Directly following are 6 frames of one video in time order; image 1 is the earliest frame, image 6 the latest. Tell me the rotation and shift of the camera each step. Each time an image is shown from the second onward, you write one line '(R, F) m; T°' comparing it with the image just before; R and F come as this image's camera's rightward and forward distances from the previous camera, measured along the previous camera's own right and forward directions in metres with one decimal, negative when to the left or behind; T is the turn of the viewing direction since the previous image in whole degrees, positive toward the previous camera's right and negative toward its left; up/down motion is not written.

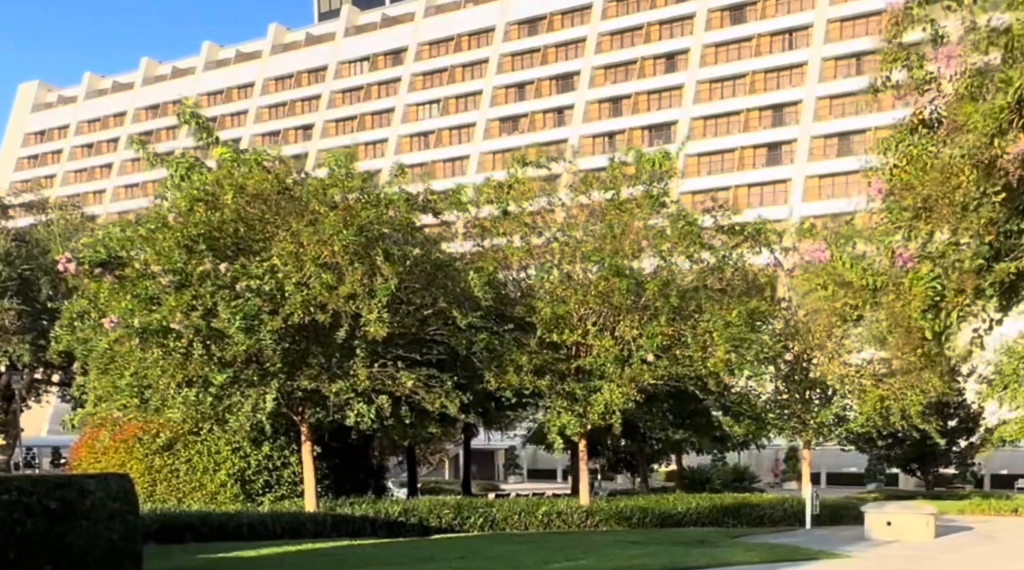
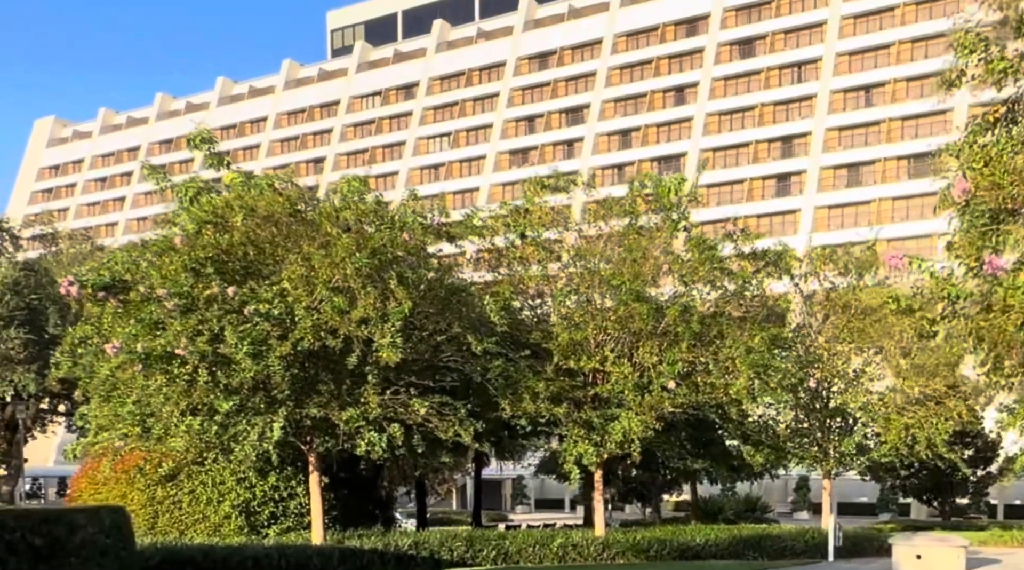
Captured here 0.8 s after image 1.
(0.0, +0.6) m; -1°
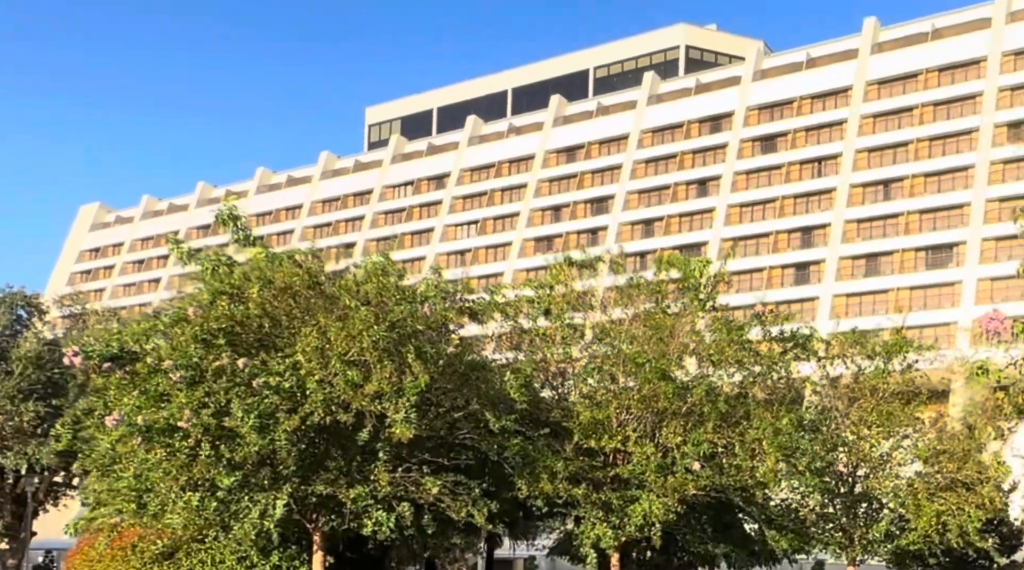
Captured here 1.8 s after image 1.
(0.0, +0.7) m; -1°
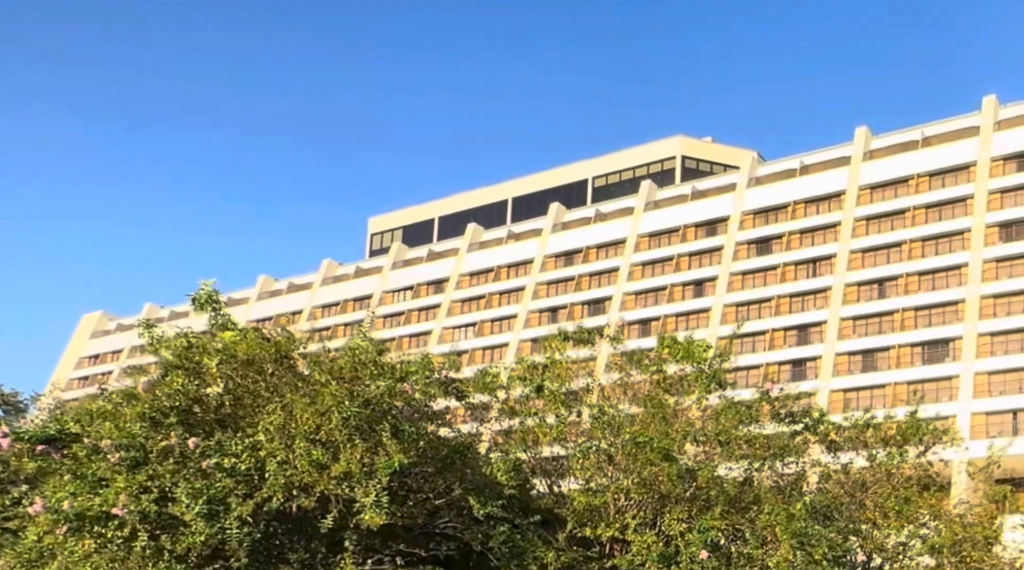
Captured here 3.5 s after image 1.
(+0.2, +2.0) m; 0°
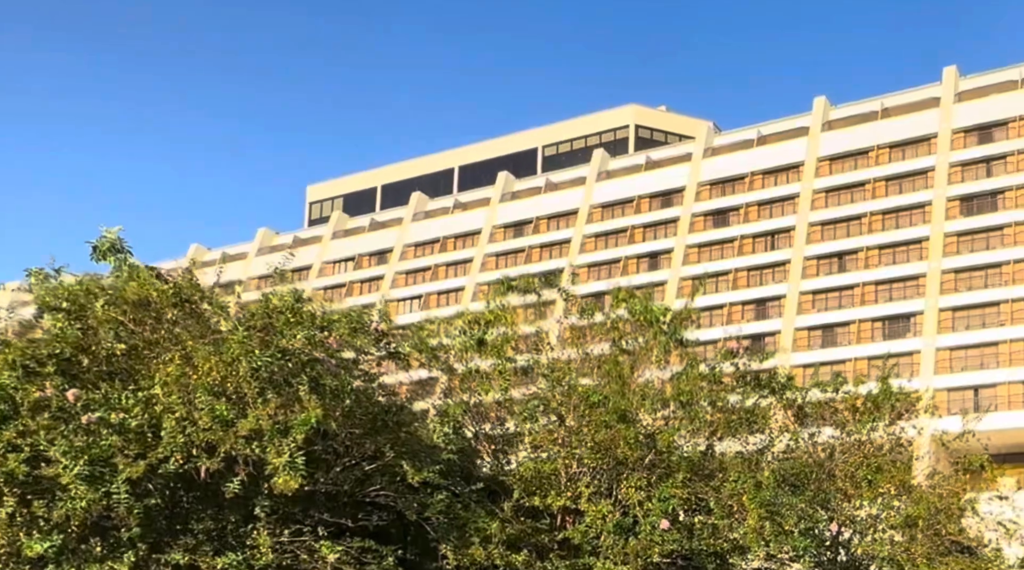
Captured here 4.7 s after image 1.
(+0.2, +2.1) m; +2°
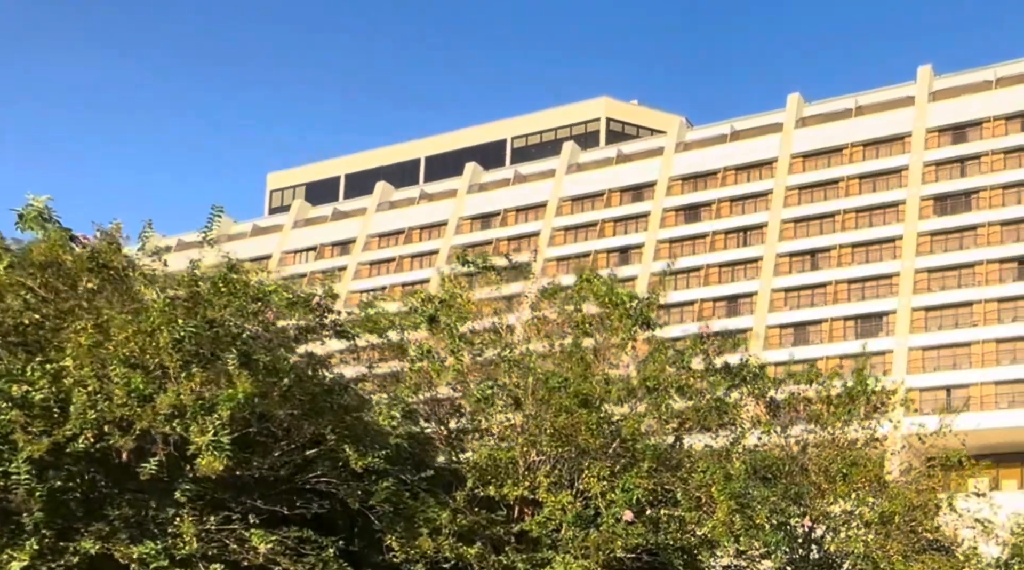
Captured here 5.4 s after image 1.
(+0.2, +1.3) m; +1°
